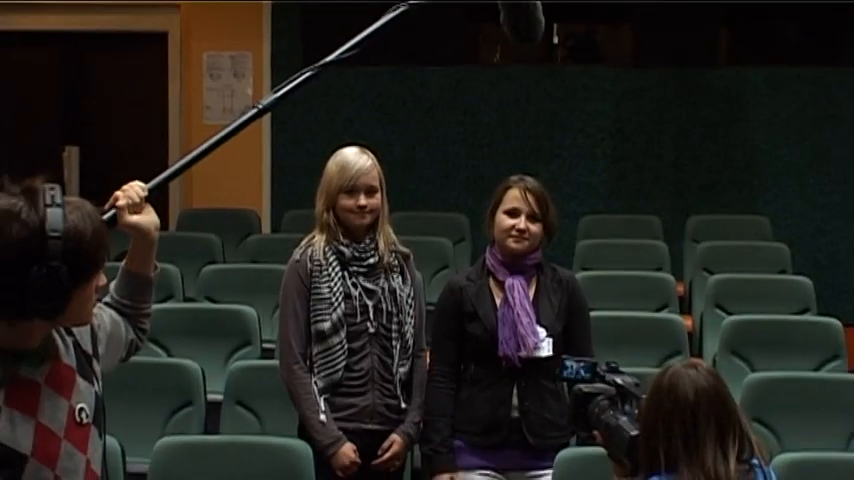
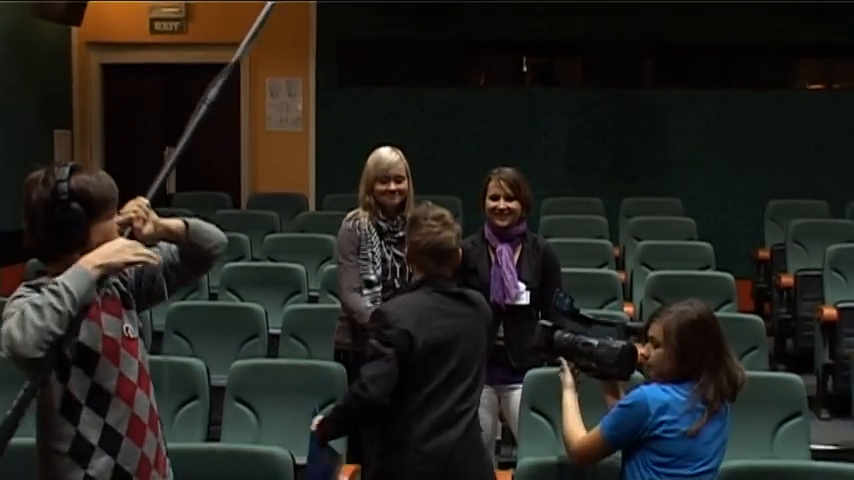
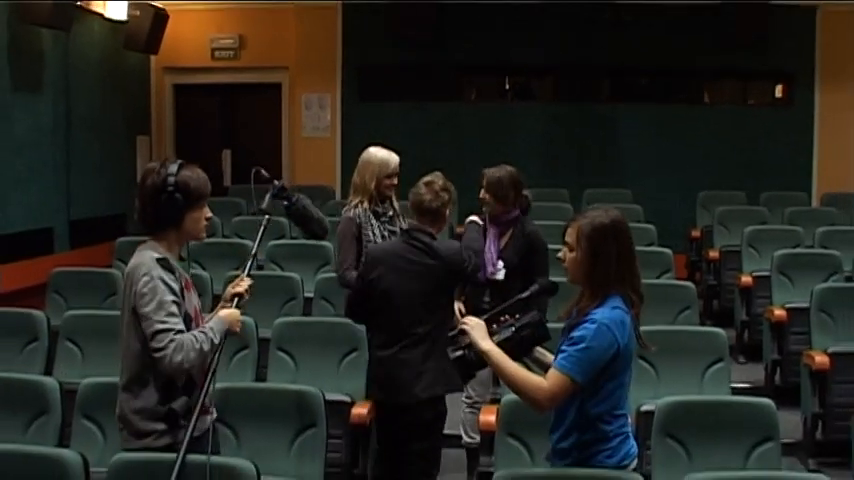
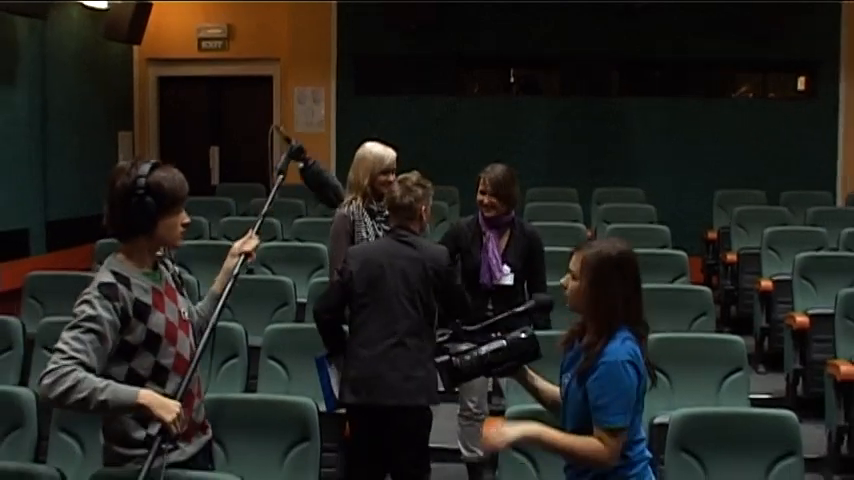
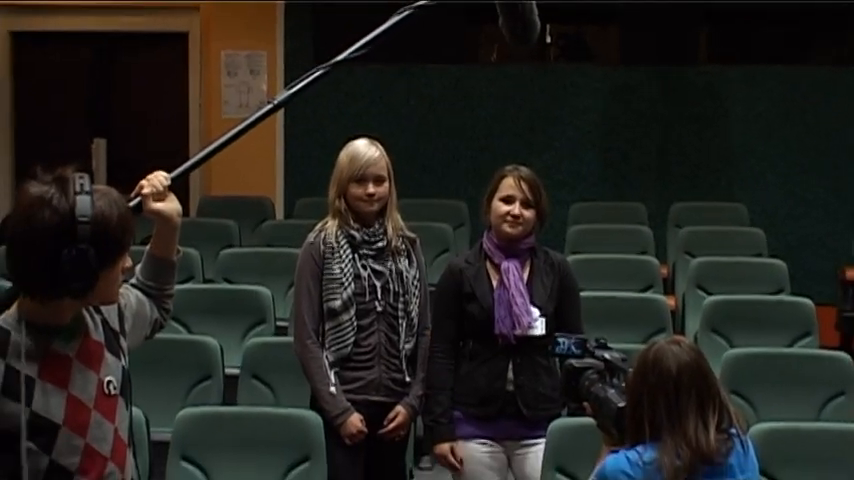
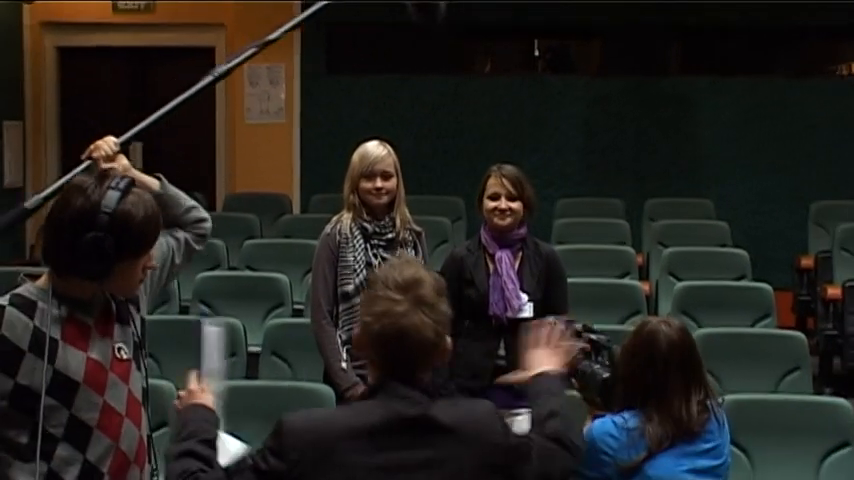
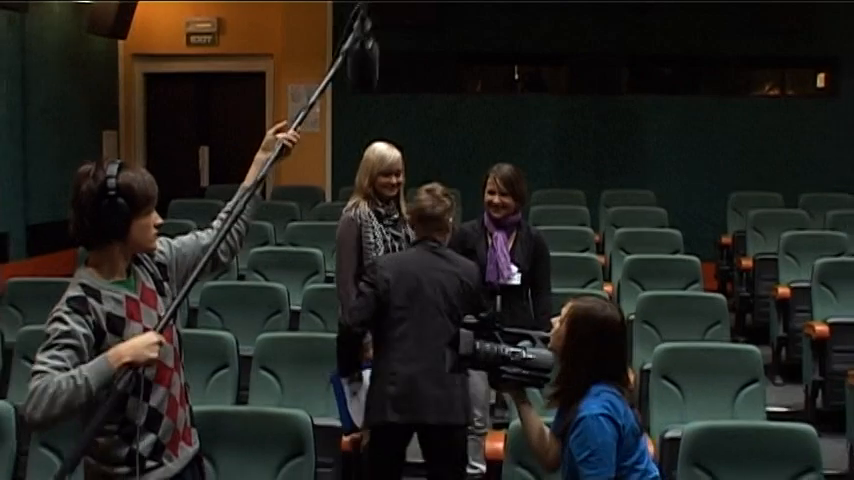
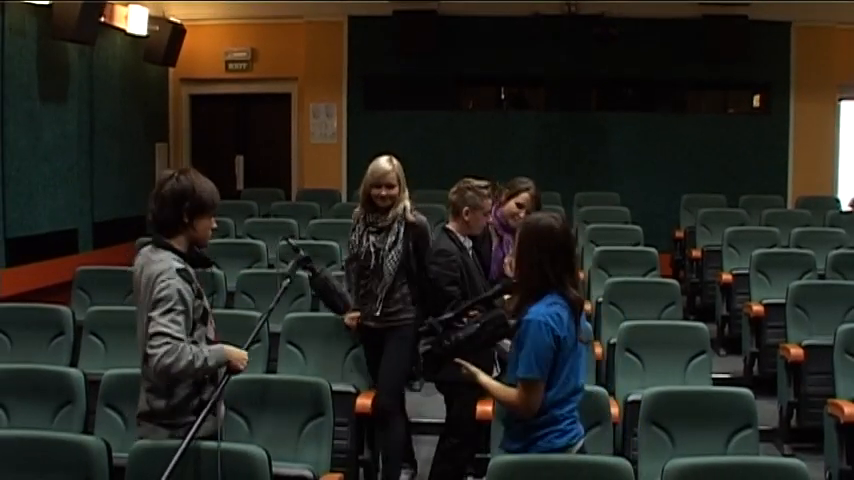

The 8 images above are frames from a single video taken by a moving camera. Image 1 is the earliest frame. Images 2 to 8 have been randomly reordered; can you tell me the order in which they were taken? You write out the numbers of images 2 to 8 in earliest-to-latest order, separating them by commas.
5, 6, 2, 7, 4, 3, 8
